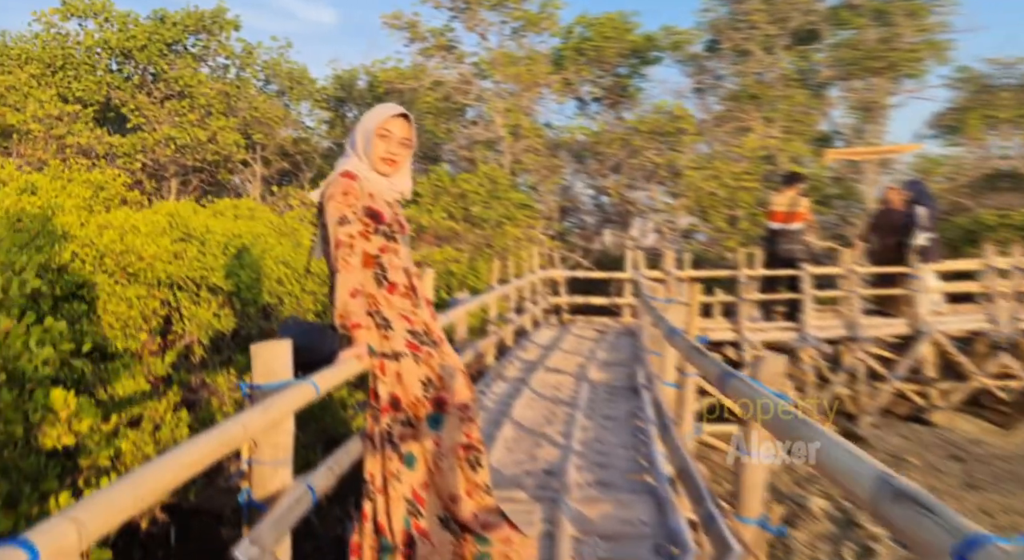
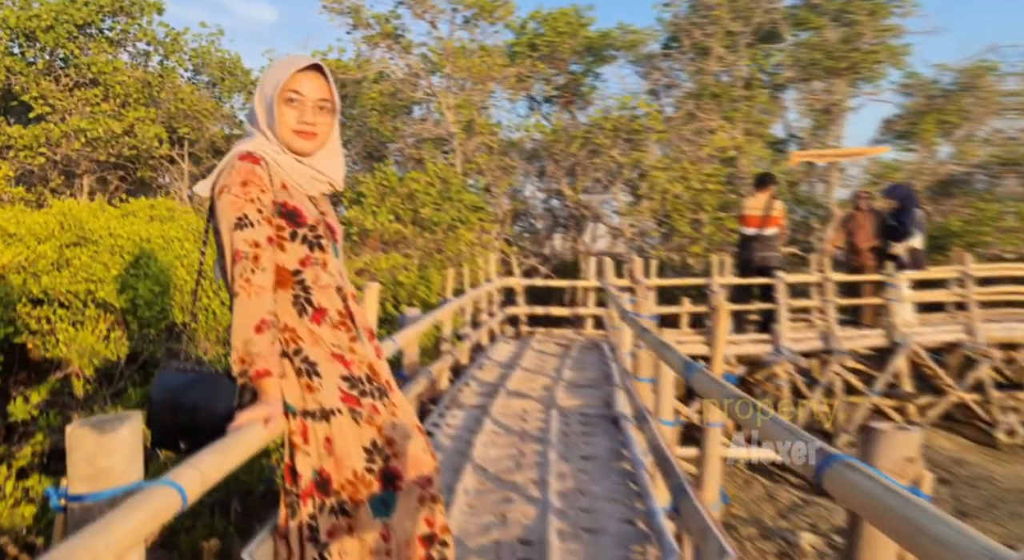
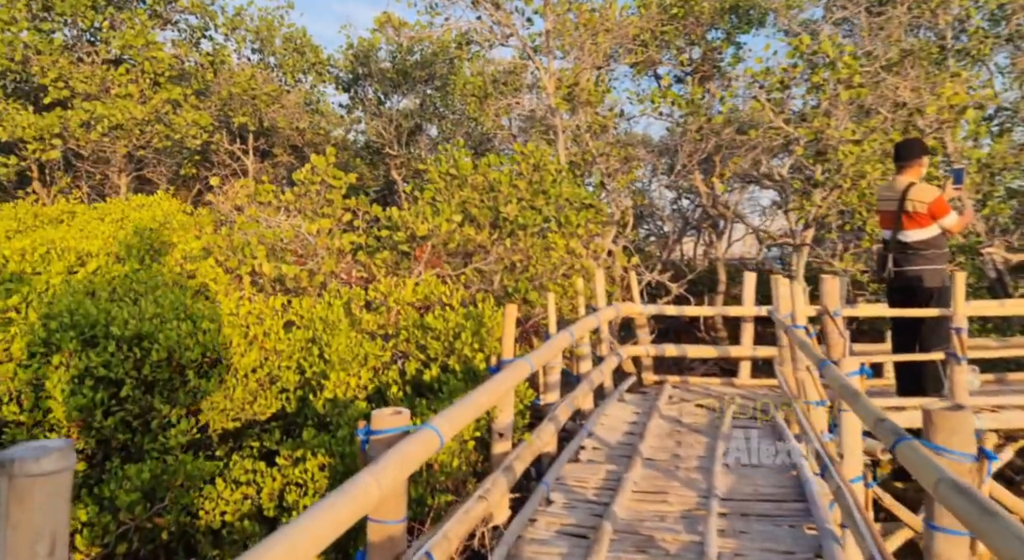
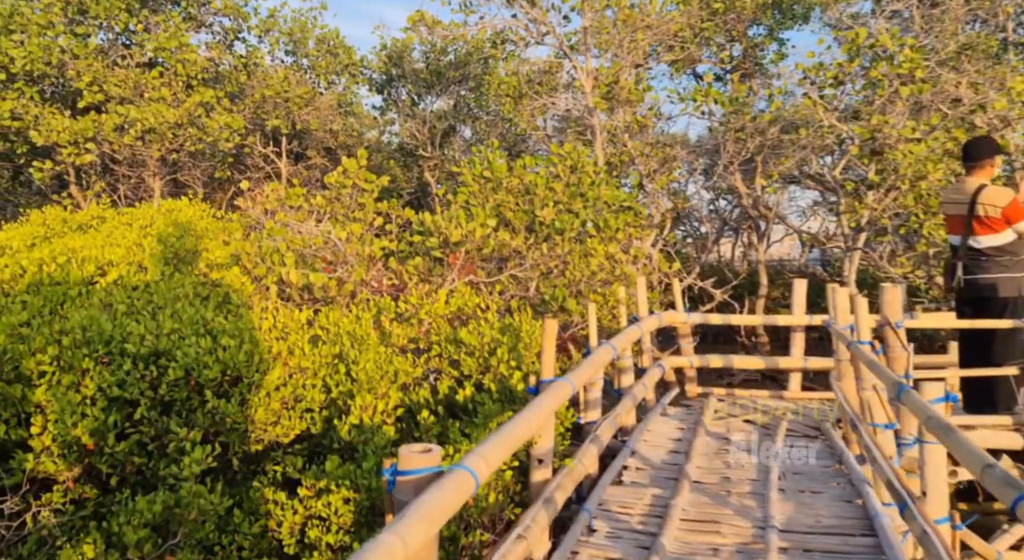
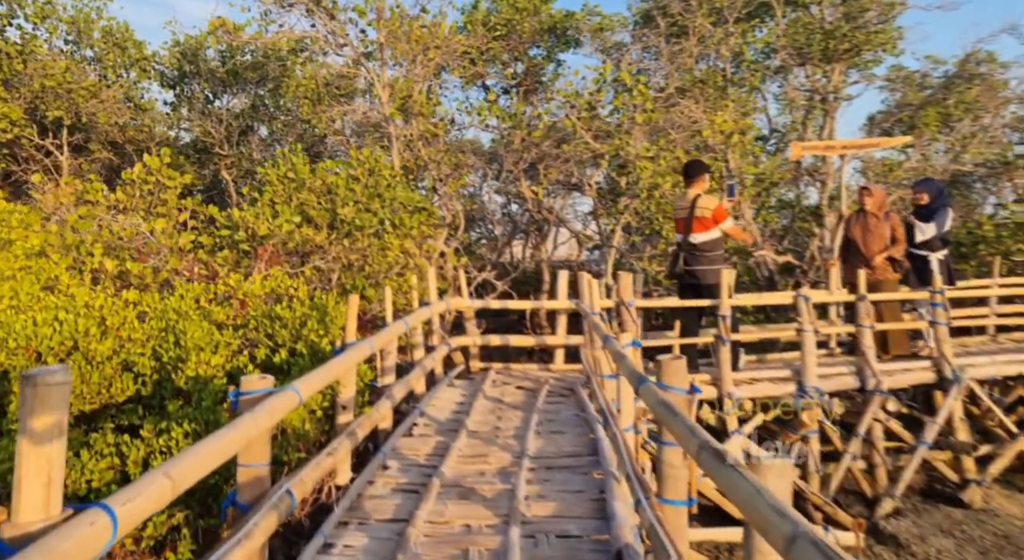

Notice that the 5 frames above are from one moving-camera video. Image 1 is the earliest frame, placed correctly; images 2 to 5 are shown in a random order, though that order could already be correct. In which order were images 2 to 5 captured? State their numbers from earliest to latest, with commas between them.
2, 5, 3, 4
